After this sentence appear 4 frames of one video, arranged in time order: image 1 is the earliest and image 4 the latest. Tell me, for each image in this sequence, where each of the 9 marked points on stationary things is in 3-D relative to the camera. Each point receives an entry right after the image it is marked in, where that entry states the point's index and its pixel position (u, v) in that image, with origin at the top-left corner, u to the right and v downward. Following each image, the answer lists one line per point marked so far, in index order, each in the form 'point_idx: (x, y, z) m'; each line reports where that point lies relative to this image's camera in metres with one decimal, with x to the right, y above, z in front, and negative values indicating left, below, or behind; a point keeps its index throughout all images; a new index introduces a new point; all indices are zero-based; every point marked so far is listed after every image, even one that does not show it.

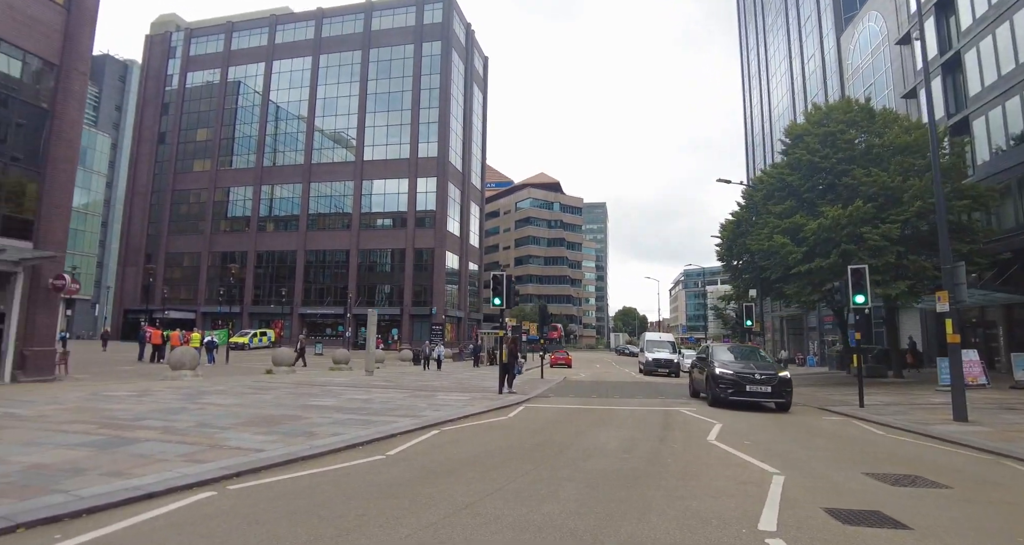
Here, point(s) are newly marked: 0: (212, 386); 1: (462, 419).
0: (-8.8, -3.3, +16.3) m
1: (-1.0, -2.9, +10.9) m
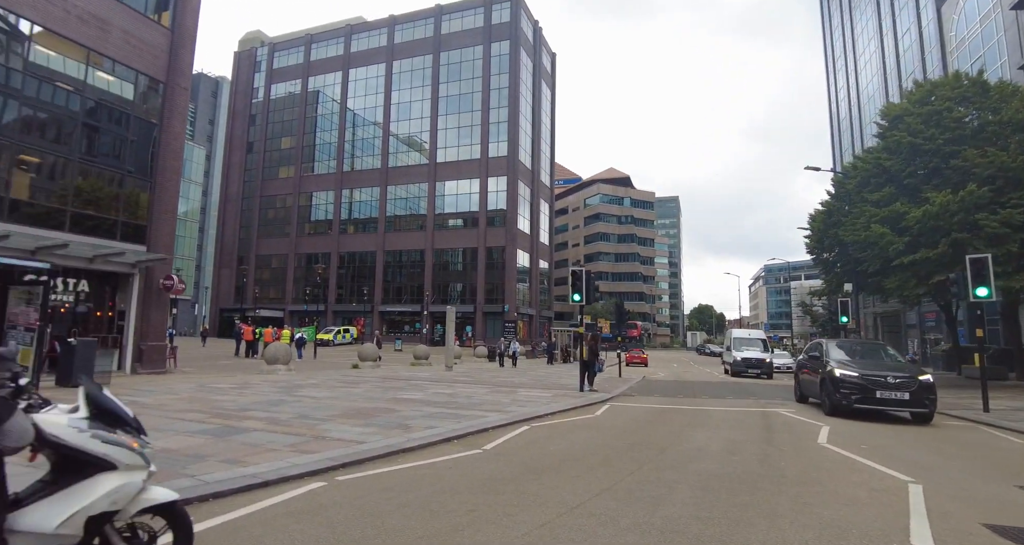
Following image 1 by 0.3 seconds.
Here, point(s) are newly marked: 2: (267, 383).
0: (-6.4, -3.3, +17.0) m
1: (+0.7, -2.8, +10.7) m
2: (-6.7, -3.0, +15.1) m
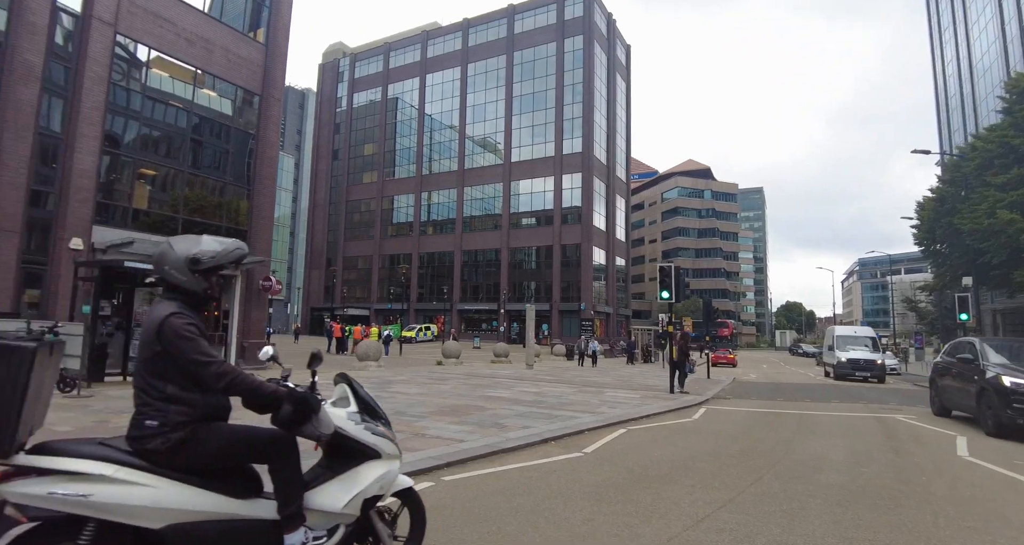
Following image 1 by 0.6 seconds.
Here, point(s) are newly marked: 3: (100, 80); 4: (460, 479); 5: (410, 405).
0: (-3.7, -3.3, +17.5) m
1: (+2.4, -2.7, +10.3) m
2: (-4.3, -3.0, +15.6) m
3: (-12.7, +5.9, +17.1) m
4: (-0.5, -2.0, +5.5) m
5: (-1.9, -2.5, +10.3) m
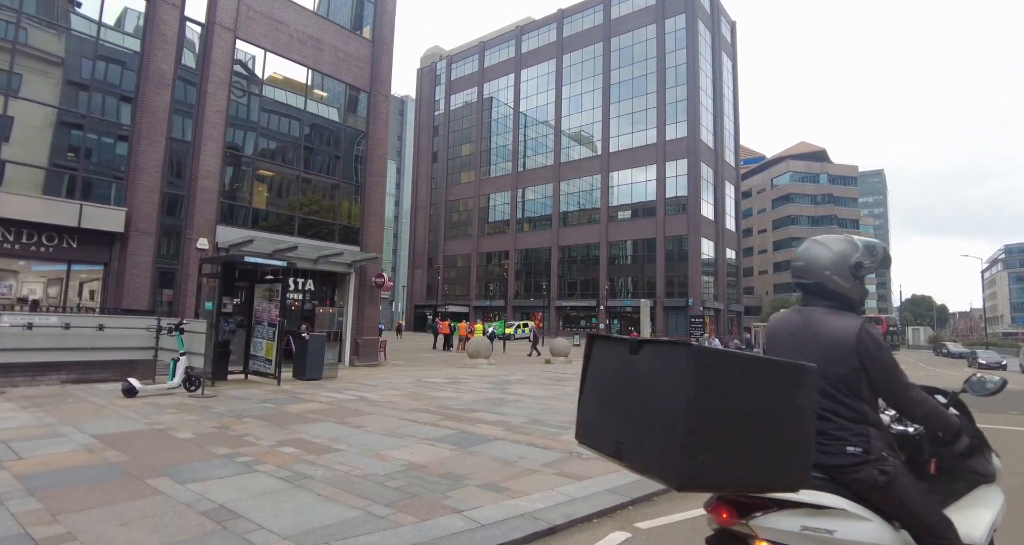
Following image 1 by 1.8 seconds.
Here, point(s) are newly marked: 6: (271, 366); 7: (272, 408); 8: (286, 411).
0: (-0.1, -3.1, +16.5) m
1: (+4.8, -2.4, +8.4) m
2: (-1.0, -2.8, +14.7) m
3: (-9.2, +6.0, +17.5) m
4: (+1.0, -1.8, +4.1) m
5: (+0.5, -2.3, +9.1) m
6: (-5.1, -2.0, +11.7) m
7: (-3.7, -2.1, +8.4) m
8: (-3.3, -2.0, +8.1) m
